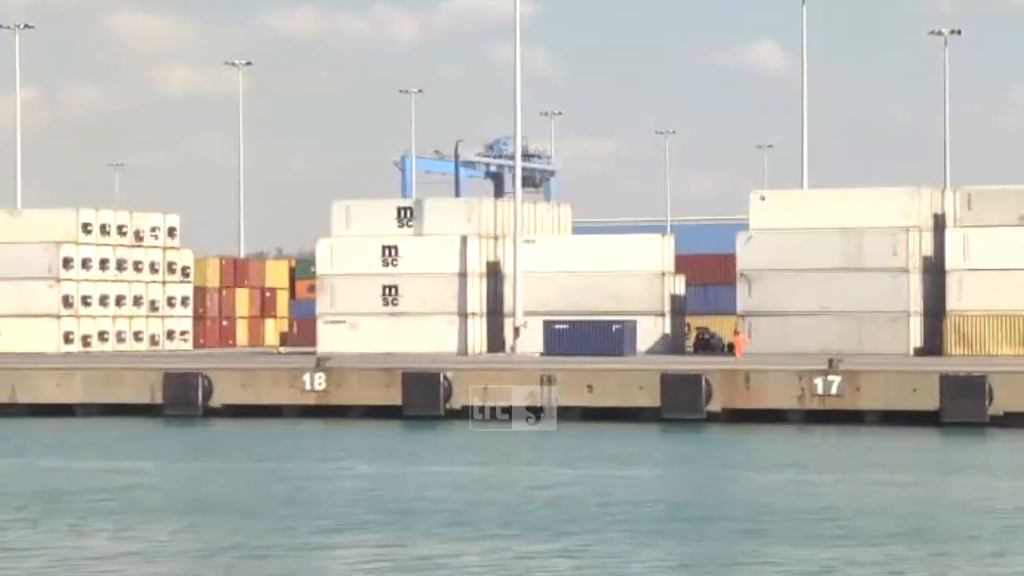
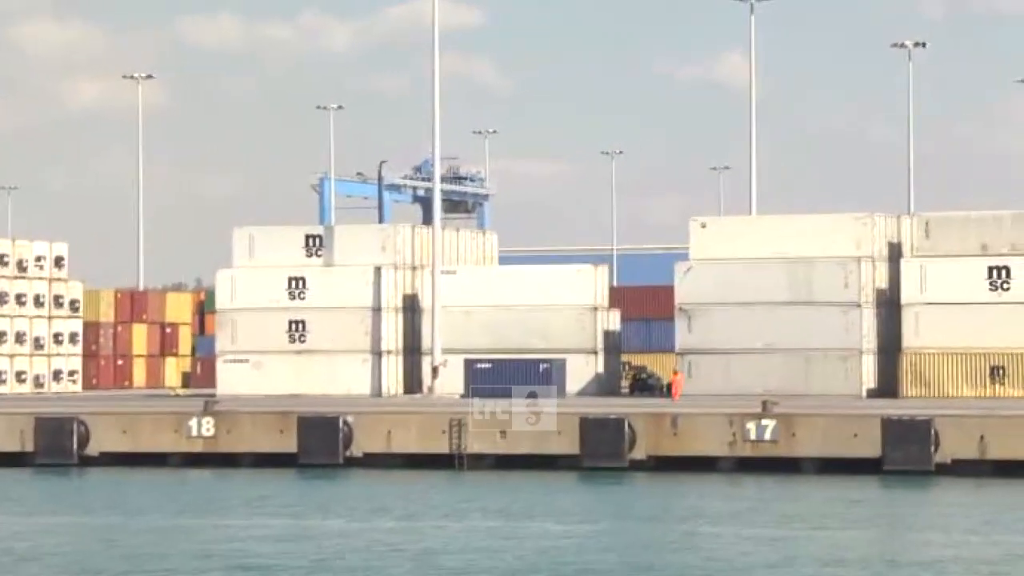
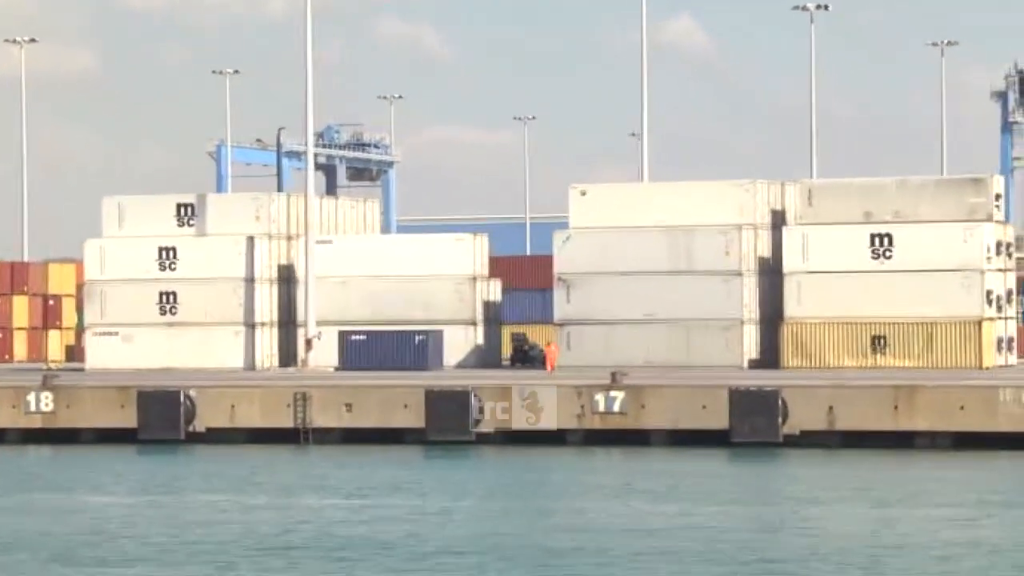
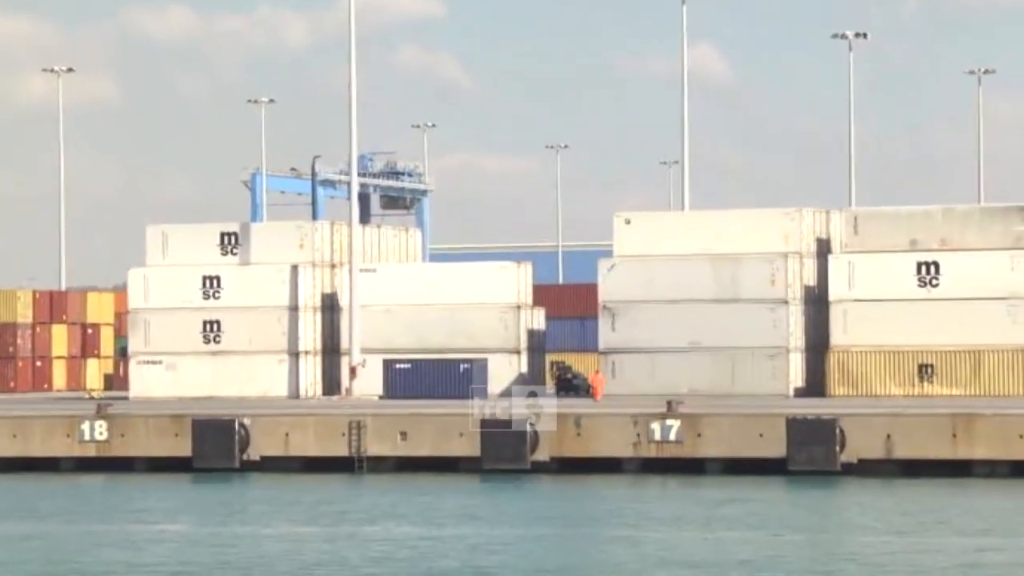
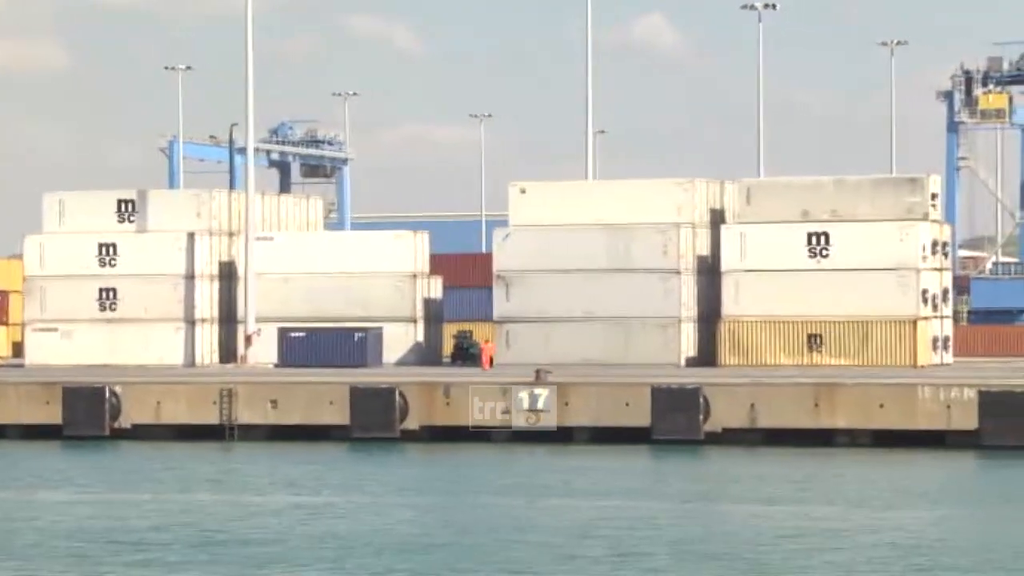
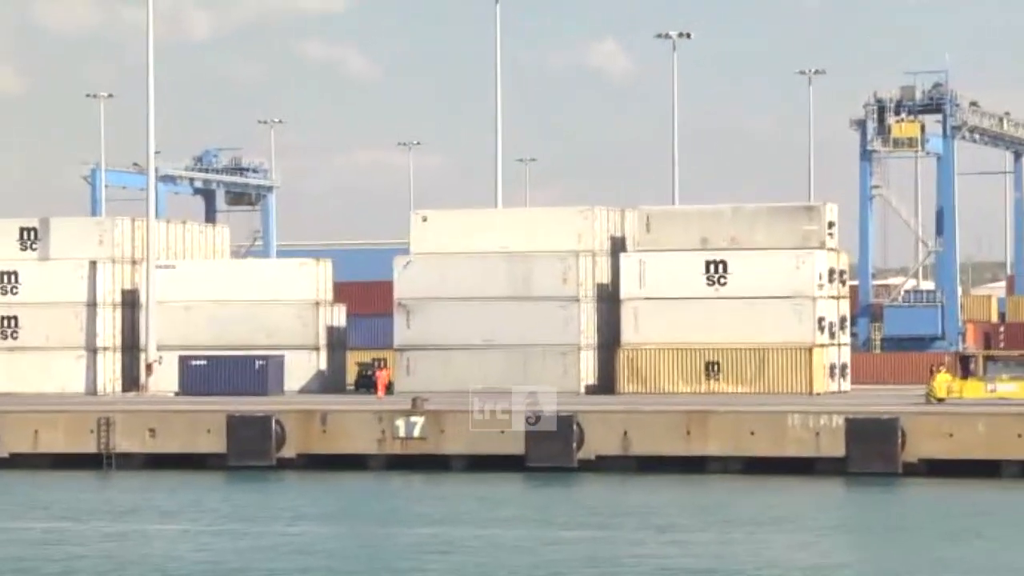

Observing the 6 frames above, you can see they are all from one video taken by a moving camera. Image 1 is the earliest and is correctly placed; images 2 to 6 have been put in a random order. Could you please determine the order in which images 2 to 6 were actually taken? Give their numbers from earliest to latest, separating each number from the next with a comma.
2, 4, 3, 5, 6
